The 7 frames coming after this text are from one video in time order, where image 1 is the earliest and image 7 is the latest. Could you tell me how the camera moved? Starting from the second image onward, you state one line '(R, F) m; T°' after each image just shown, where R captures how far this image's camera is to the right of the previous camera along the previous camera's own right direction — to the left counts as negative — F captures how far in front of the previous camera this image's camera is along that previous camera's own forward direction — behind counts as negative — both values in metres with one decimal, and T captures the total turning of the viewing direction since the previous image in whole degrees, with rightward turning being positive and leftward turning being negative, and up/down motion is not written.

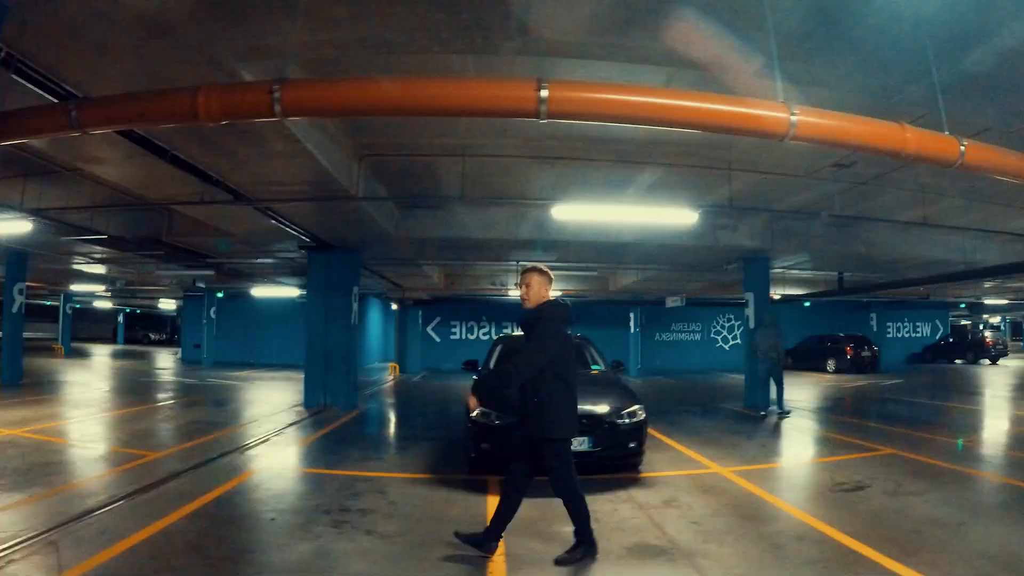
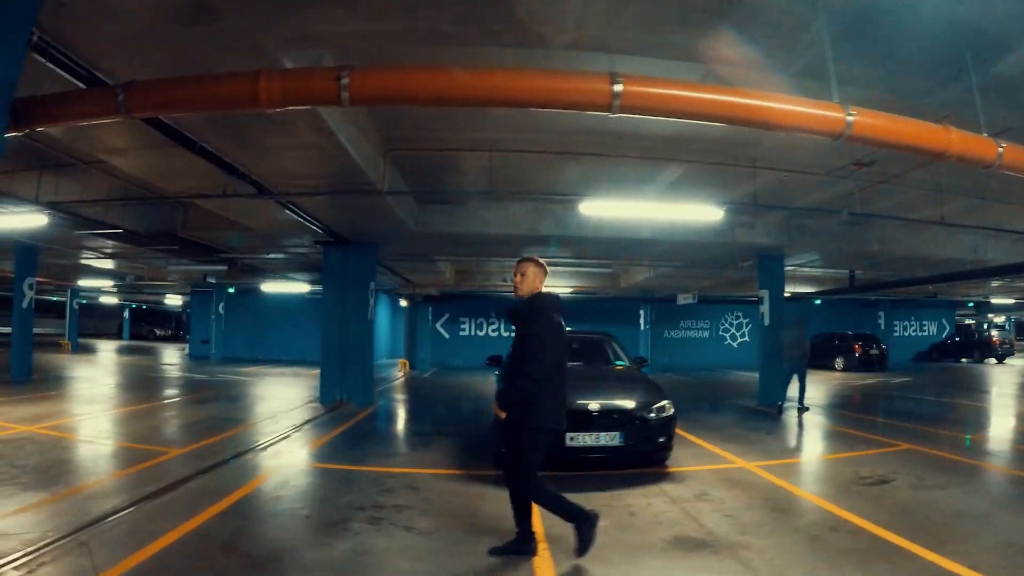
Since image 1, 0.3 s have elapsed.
(-0.3, 0.0) m; +1°
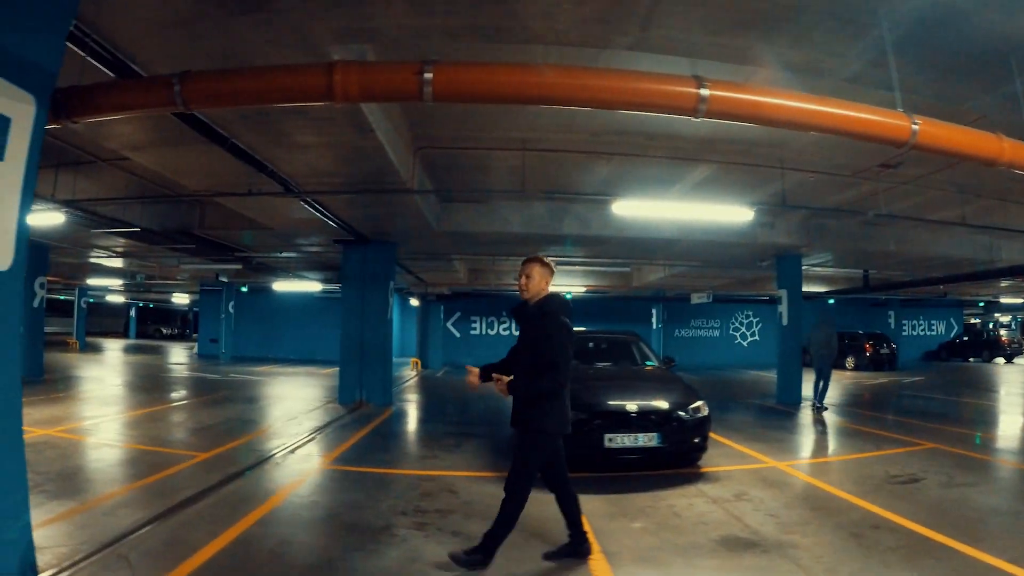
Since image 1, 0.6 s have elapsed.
(-0.4, 0.0) m; +1°
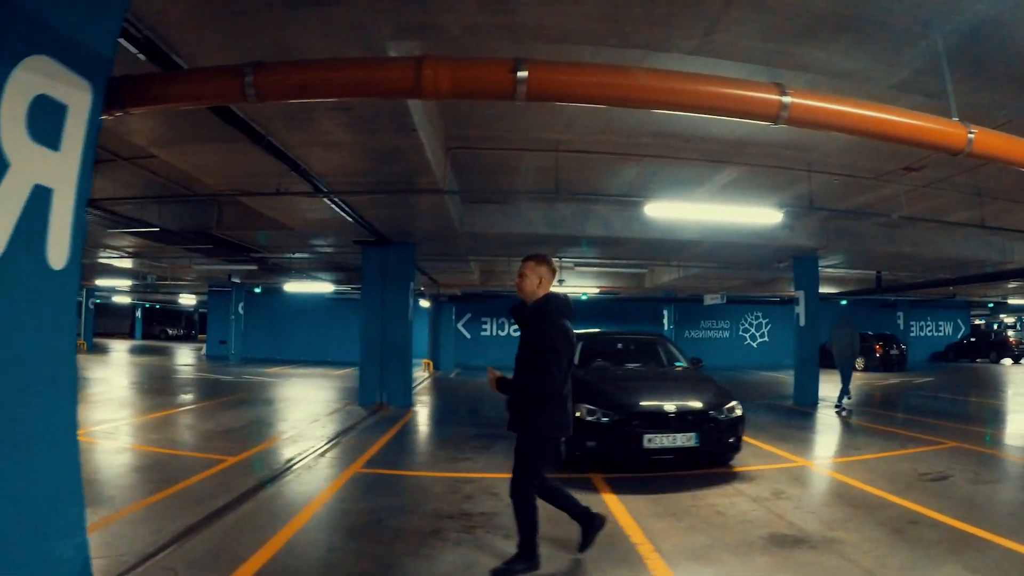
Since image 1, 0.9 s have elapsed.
(-0.4, 0.0) m; +1°
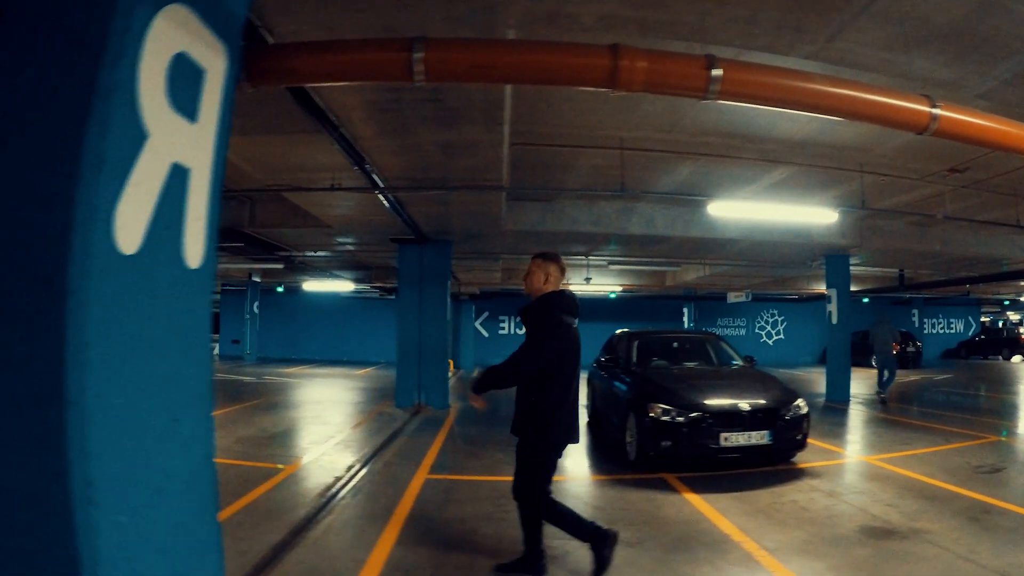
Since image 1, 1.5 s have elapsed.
(-0.8, +0.1) m; +3°
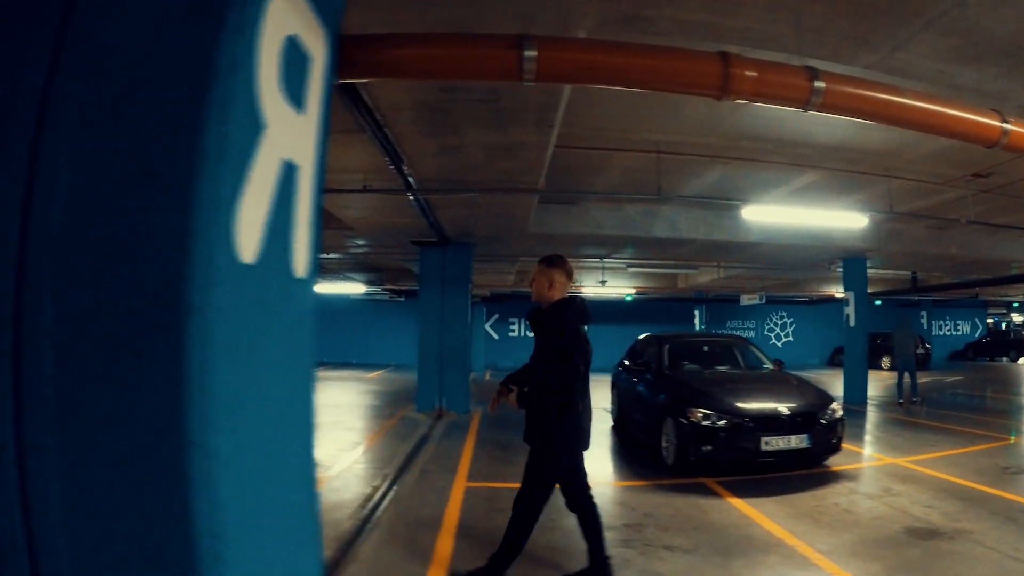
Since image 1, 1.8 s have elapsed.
(-0.4, 0.0) m; +2°
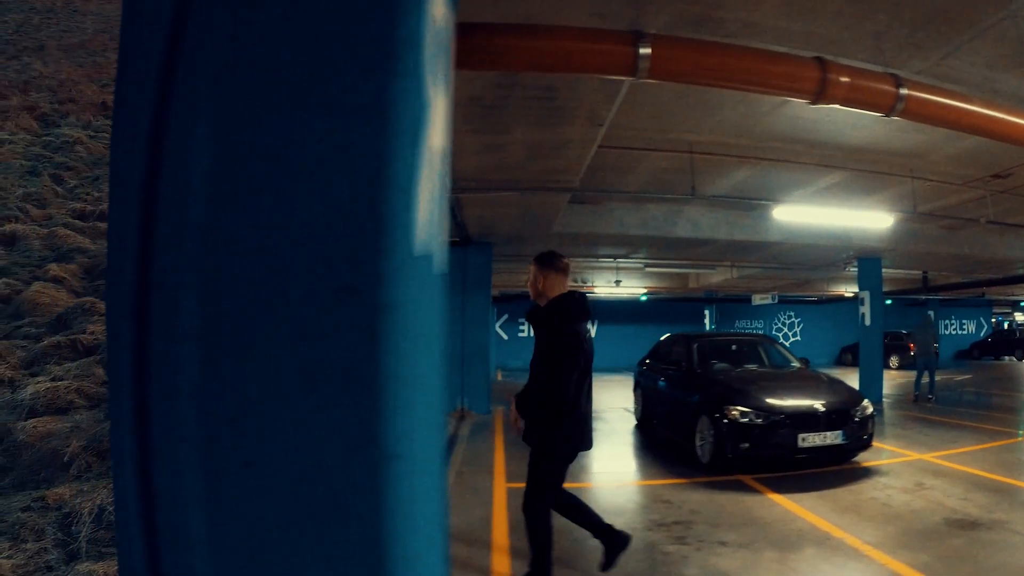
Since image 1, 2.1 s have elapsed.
(-0.4, 0.0) m; +1°
